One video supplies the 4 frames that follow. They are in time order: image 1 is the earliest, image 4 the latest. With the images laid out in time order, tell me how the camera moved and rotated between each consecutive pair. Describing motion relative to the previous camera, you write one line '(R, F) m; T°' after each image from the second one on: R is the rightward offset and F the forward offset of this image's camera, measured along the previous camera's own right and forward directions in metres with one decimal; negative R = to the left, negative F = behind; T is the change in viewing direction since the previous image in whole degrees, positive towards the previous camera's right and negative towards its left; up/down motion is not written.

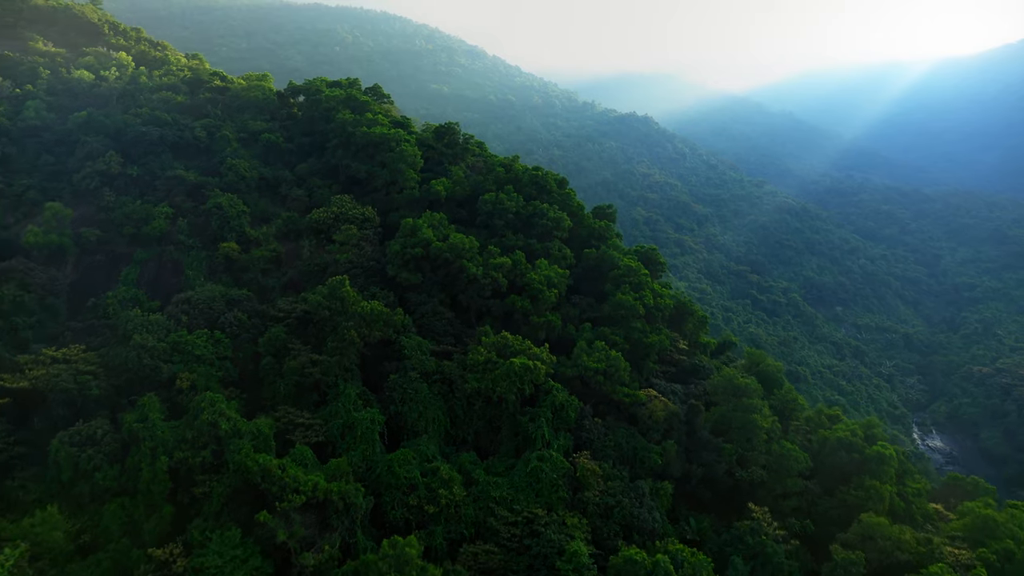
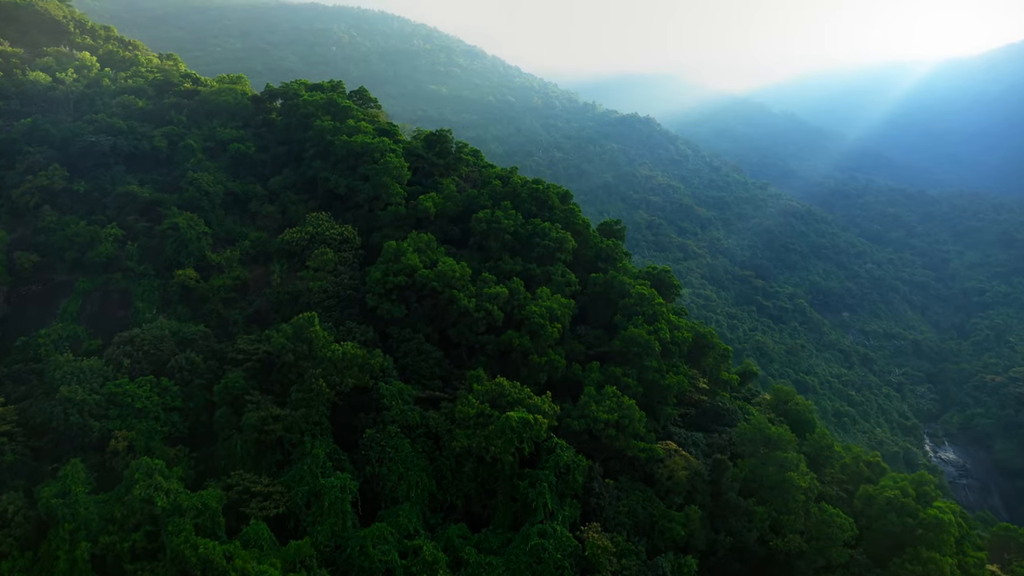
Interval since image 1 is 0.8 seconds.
(+0.1, +2.5) m; 0°
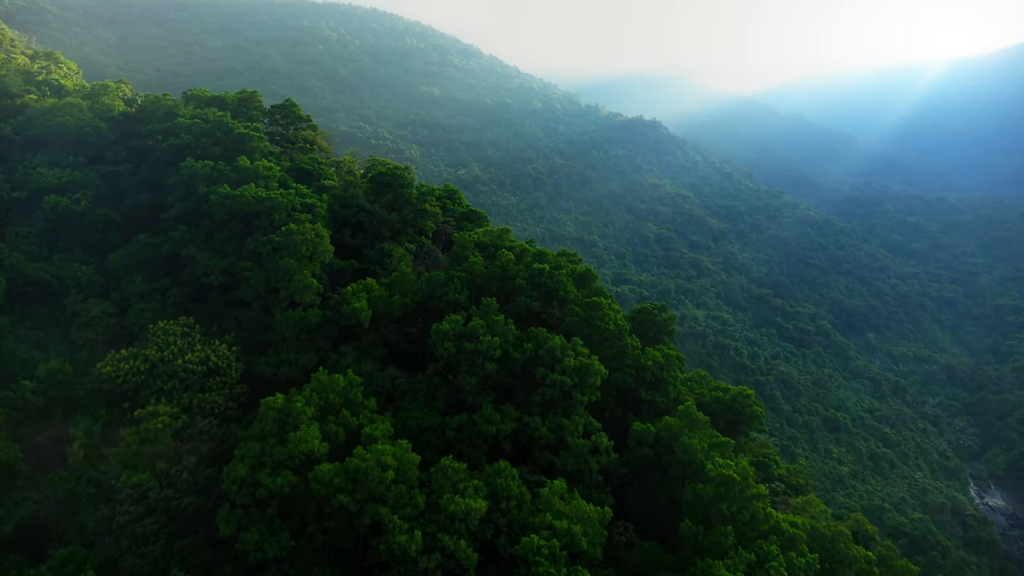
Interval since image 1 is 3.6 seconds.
(+0.3, +8.2) m; 0°
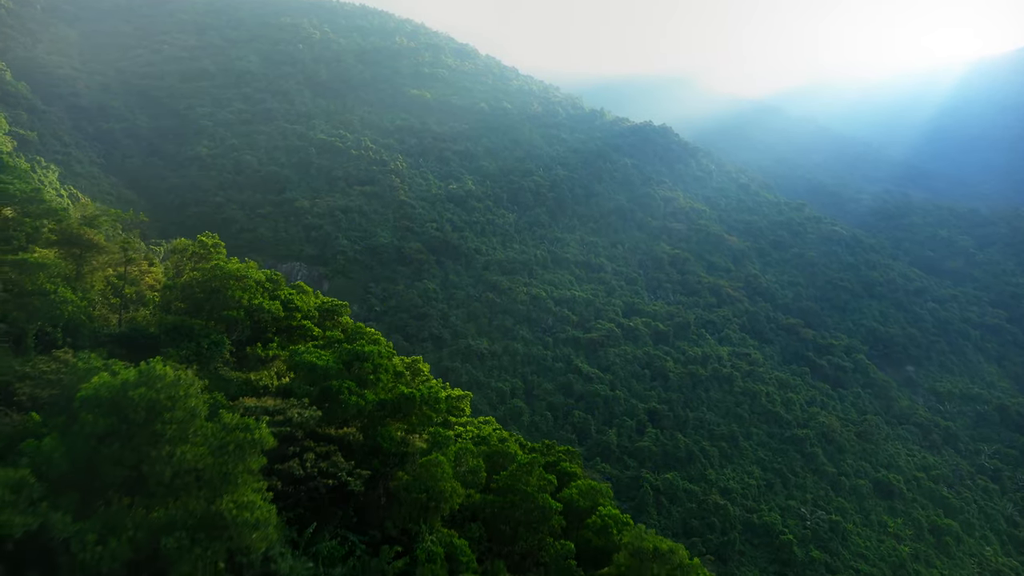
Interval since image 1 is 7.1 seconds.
(+0.3, +10.6) m; 0°
